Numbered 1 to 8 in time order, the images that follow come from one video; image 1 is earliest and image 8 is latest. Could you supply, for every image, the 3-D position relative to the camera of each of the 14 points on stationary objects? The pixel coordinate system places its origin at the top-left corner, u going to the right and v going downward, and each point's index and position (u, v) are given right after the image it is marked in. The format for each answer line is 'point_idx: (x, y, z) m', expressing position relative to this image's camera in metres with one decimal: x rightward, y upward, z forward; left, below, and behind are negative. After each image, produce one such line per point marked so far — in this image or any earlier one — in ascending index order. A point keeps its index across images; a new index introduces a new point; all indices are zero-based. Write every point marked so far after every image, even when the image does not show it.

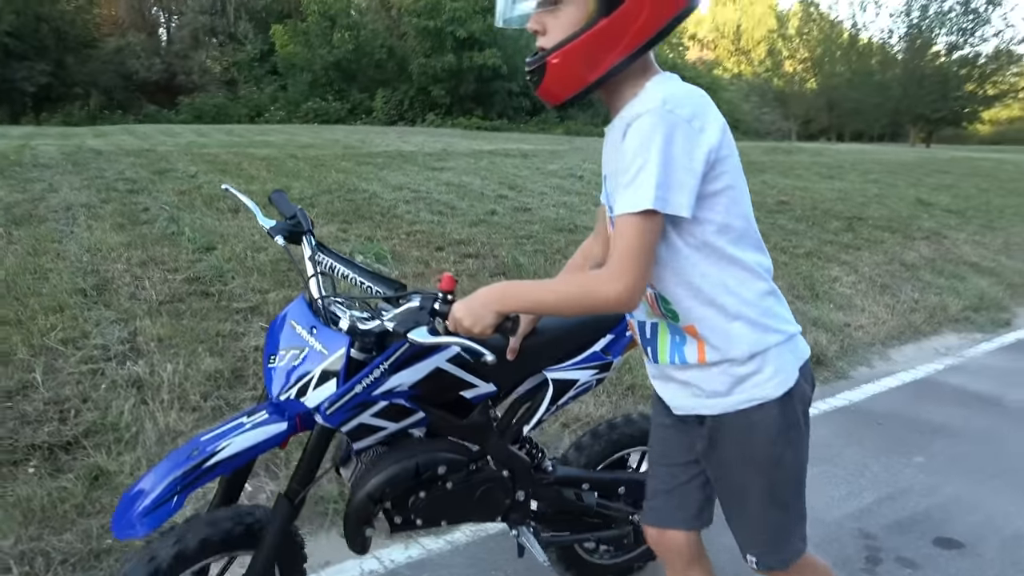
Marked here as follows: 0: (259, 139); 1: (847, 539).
0: (-4.6, +2.7, +13.3) m
1: (+1.3, -1.0, +2.8) m
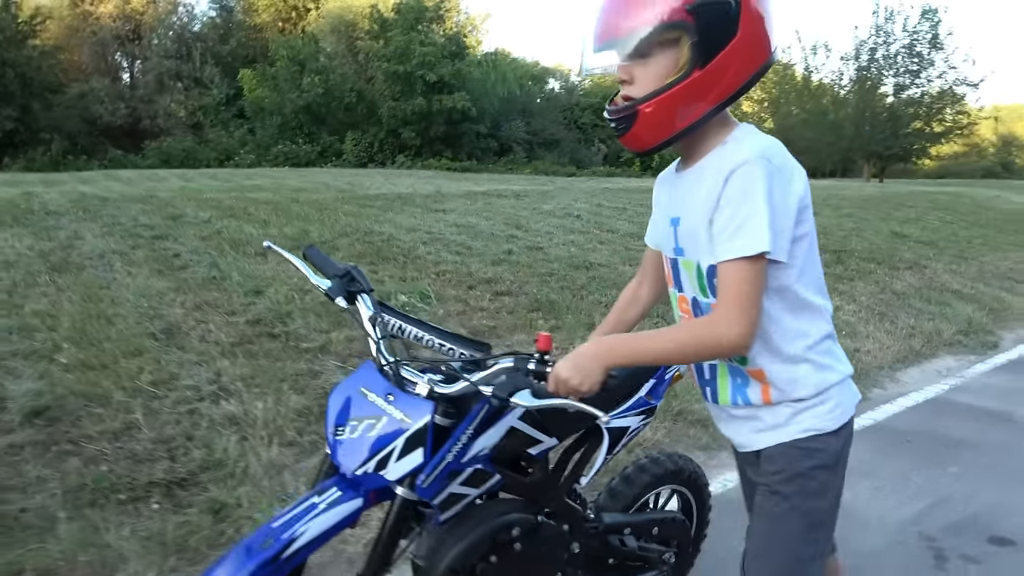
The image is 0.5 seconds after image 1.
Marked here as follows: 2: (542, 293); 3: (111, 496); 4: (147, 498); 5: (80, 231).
0: (-4.8, +1.9, +13.4) m
1: (+1.6, -1.1, +3.1) m
2: (+0.2, 0.0, +5.8) m
3: (-1.5, -0.8, +2.8) m
4: (-1.4, -0.8, +2.9) m
5: (-3.9, +0.5, +6.8) m
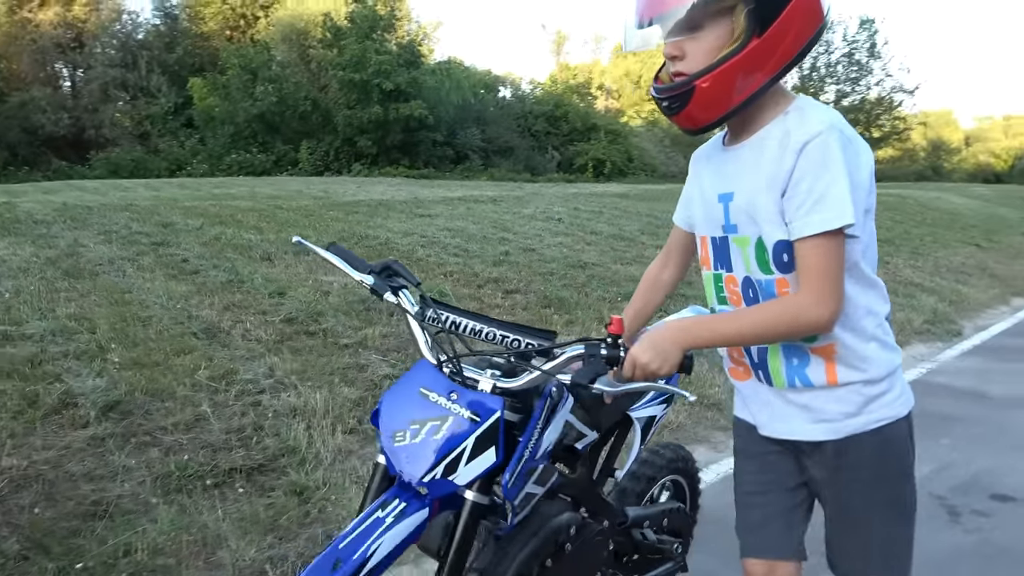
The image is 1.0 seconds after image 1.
0: (-5.3, +1.7, +13.4) m
1: (+1.9, -1.0, +3.4) m
2: (+0.3, 0.0, +6.0) m
3: (-1.3, -0.8, +3.0) m
4: (-1.1, -0.8, +3.0) m
5: (-3.9, +0.4, +6.7) m
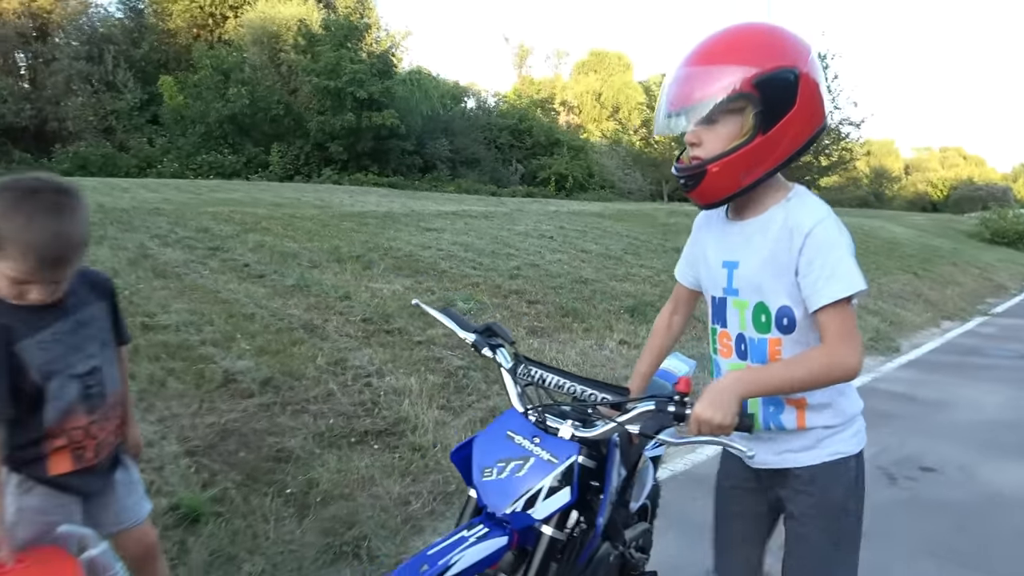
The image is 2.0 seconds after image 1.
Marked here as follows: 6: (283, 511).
0: (-5.5, +1.7, +14.1) m
1: (+2.2, -1.1, +4.6) m
2: (+0.5, -0.1, +7.1) m
3: (-0.9, -0.8, +3.9) m
4: (-0.8, -0.8, +4.0) m
5: (-3.8, +0.5, +7.5) m
6: (-1.0, -1.0, +3.3) m
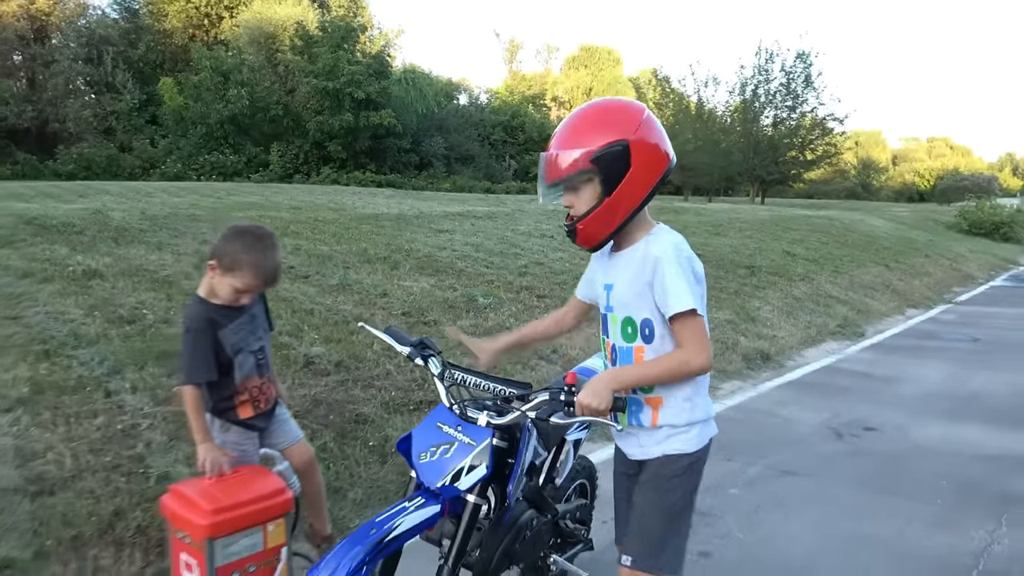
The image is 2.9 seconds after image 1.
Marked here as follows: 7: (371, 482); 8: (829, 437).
0: (-5.4, +1.8, +15.0) m
1: (+2.4, -1.1, +5.7) m
2: (+0.6, -0.1, +8.1) m
3: (-0.7, -0.8, +5.0) m
4: (-0.6, -0.8, +5.0) m
5: (-3.7, +0.5, +8.5) m
6: (-0.8, -1.0, +4.3) m
7: (-0.8, -1.1, +4.1) m
8: (+2.4, -1.1, +5.5) m
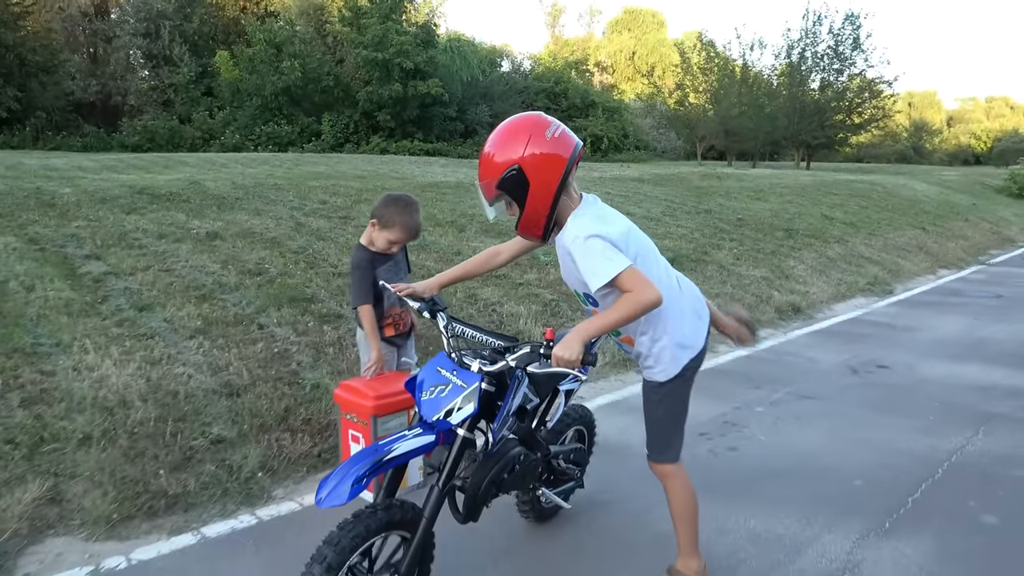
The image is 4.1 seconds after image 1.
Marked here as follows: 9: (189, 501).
0: (-4.4, +2.6, +16.2) m
1: (+2.9, -0.7, +6.6) m
2: (+1.3, +0.4, +9.1) m
3: (-0.2, -0.4, +6.1) m
4: (-0.1, -0.5, +6.1) m
5: (-2.9, +1.0, +9.7) m
6: (-0.4, -0.7, +5.4) m
7: (-0.3, -0.8, +5.2) m
8: (+2.9, -0.7, +6.5) m
9: (-1.6, -1.1, +3.8) m
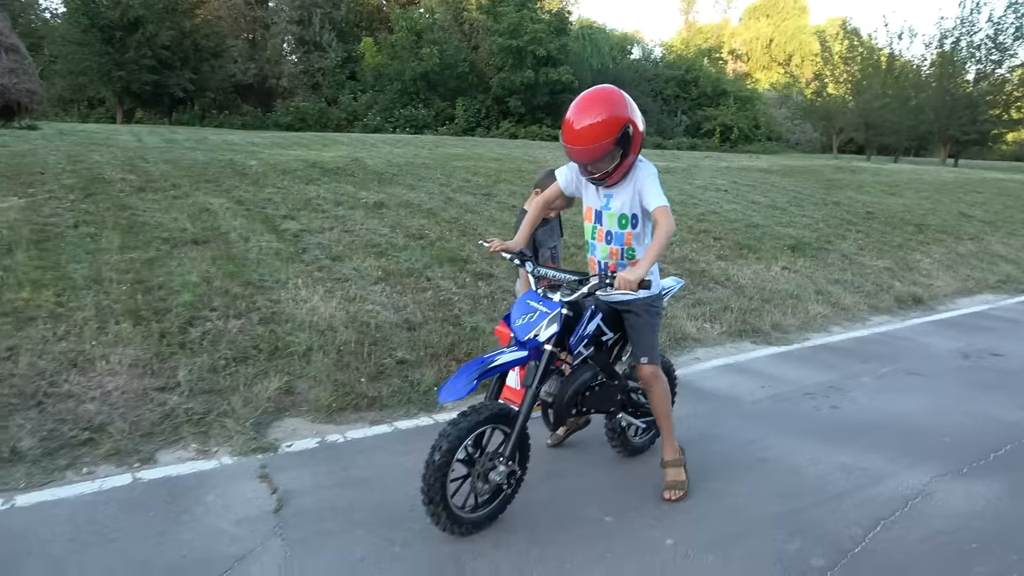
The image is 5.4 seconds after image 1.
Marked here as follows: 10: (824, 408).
0: (-1.4, +3.2, +17.5) m
1: (+4.1, -0.6, +6.9) m
2: (+3.0, +0.6, +9.6) m
3: (+1.0, -0.2, +6.9) m
4: (+1.1, -0.2, +6.9) m
5: (-1.1, +1.5, +10.9) m
6: (+0.7, -0.4, +6.3) m
7: (+0.7, -0.5, +6.1) m
8: (+4.1, -0.6, +6.8) m
9: (-0.8, -0.7, +4.8) m
10: (+2.2, -0.9, +5.3) m
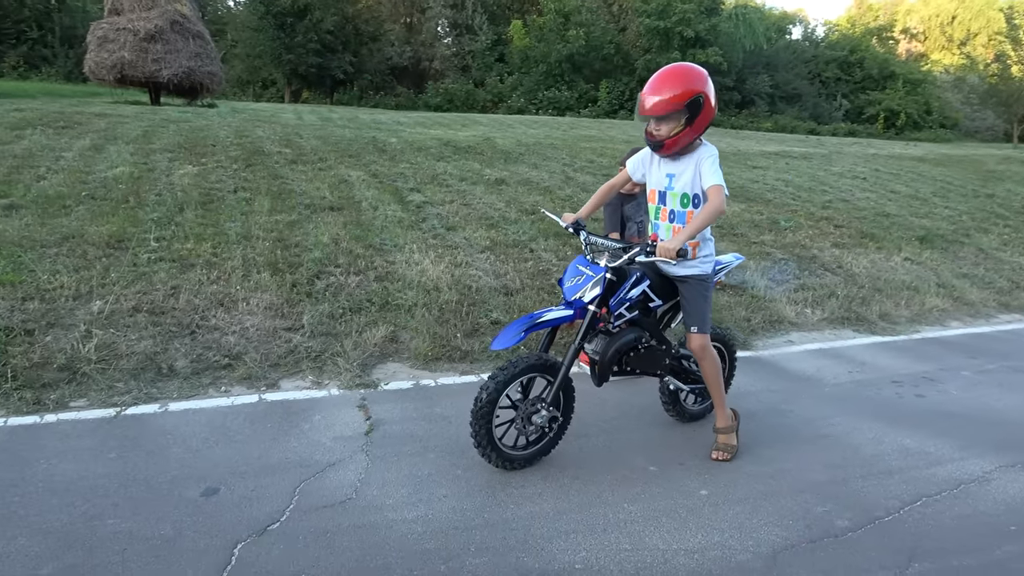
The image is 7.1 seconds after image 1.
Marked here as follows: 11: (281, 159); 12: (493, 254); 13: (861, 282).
0: (+1.7, +3.7, +17.8) m
1: (+5.0, -0.6, +6.5) m
2: (+4.4, +0.8, +9.4) m
3: (+1.9, 0.0, +7.0) m
4: (+2.0, 0.0, +7.0) m
5: (+0.7, +1.8, +11.3) m
6: (+1.5, -0.2, +6.5) m
7: (+1.5, -0.3, +6.3) m
8: (+4.9, -0.6, +6.4) m
9: (-0.3, -0.5, +5.4) m
10: (+2.8, -0.8, +5.3) m
11: (-3.1, +1.7, +9.9) m
12: (-0.2, +0.3, +6.8) m
13: (+3.7, +0.1, +7.9) m
